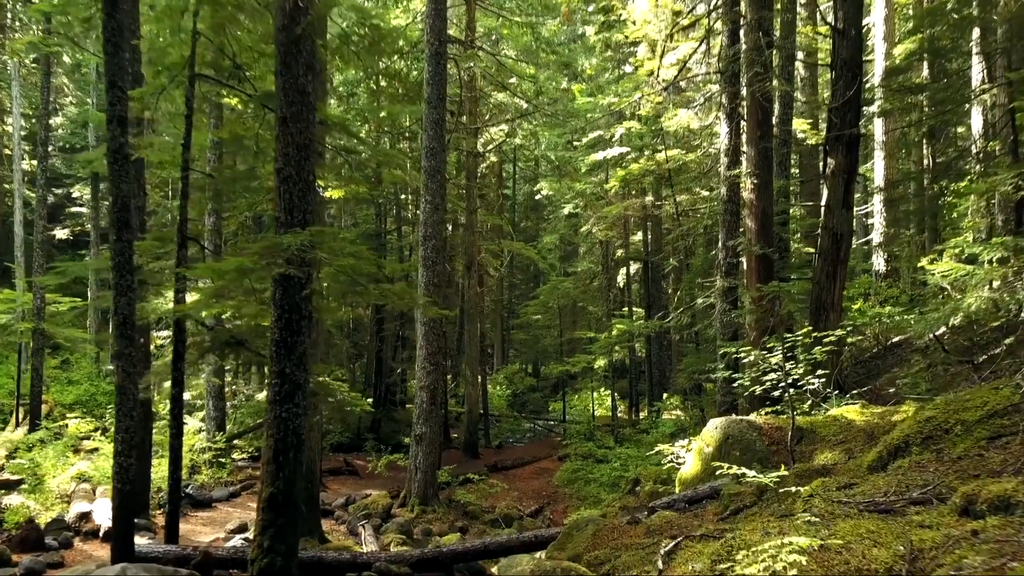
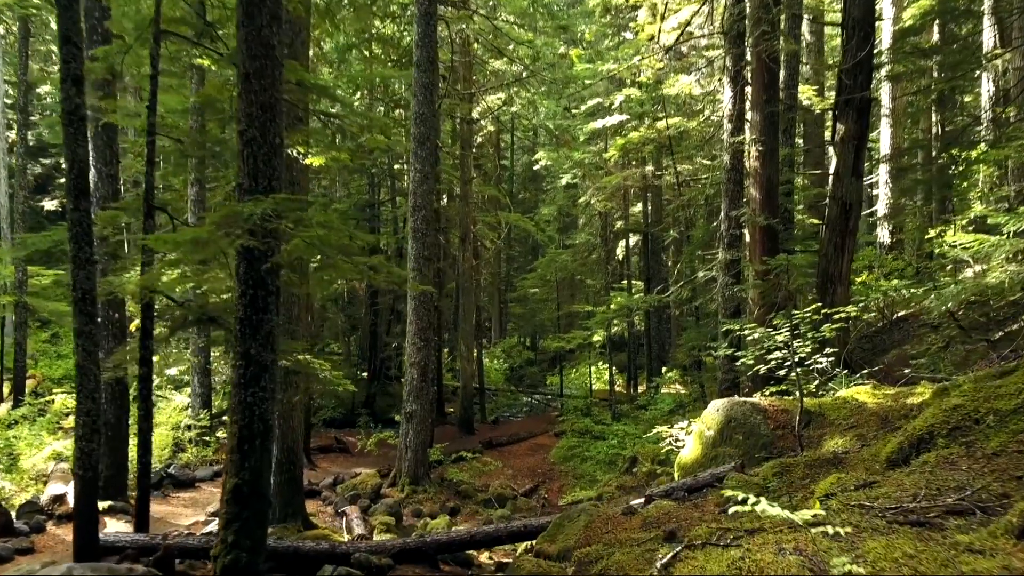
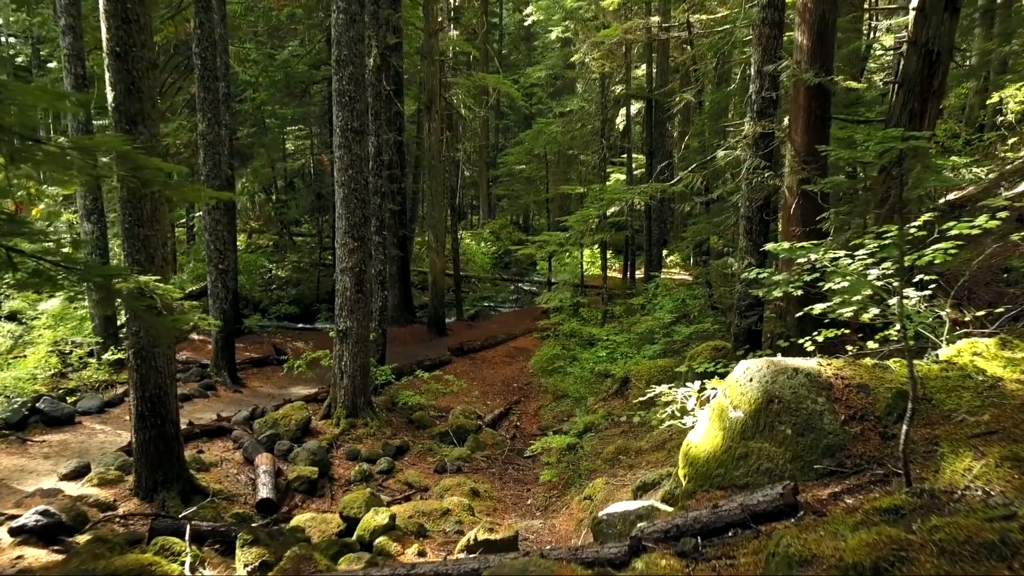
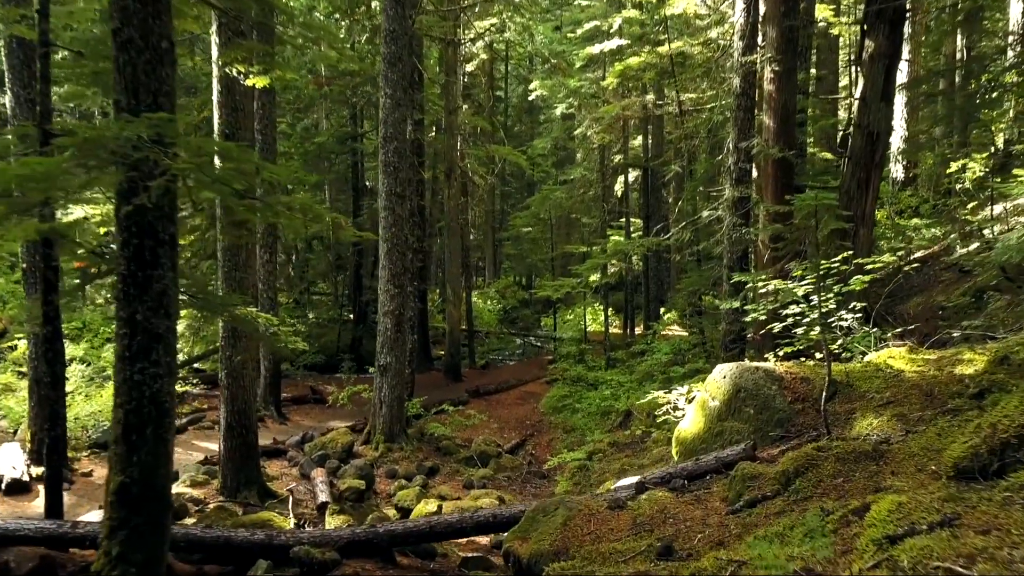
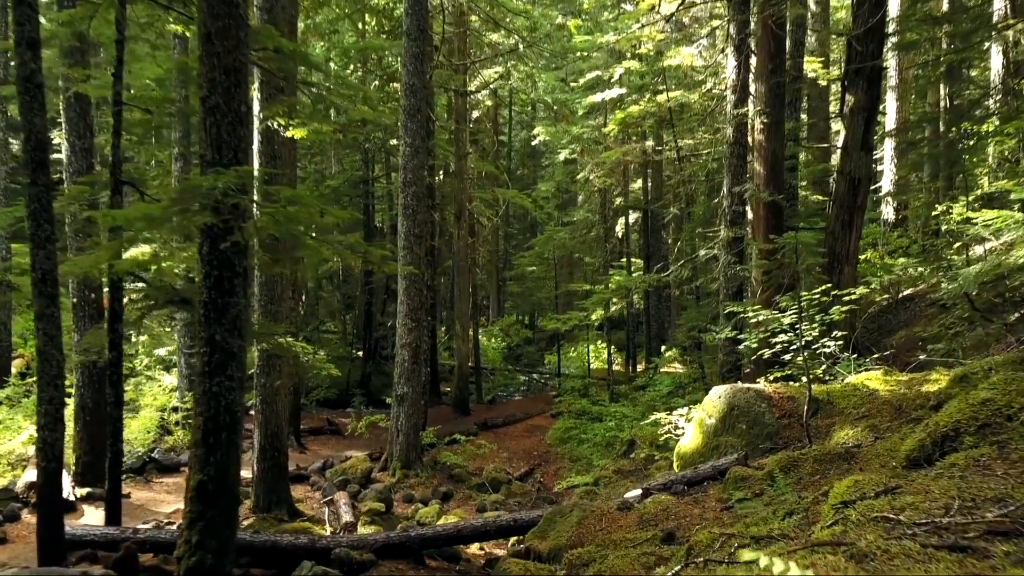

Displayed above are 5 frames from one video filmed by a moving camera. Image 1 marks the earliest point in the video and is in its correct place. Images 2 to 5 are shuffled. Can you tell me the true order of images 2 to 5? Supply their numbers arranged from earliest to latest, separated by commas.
2, 5, 4, 3
